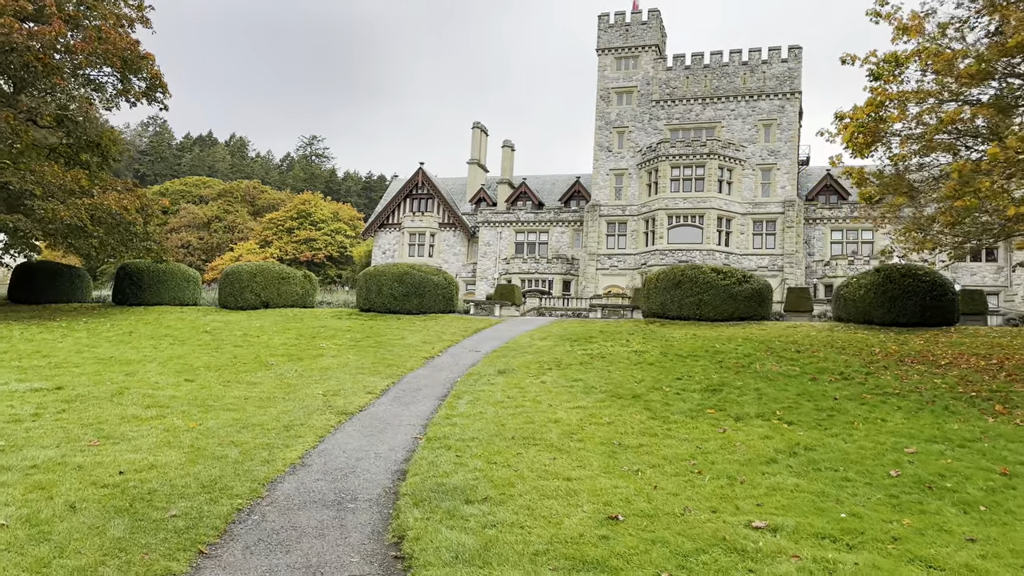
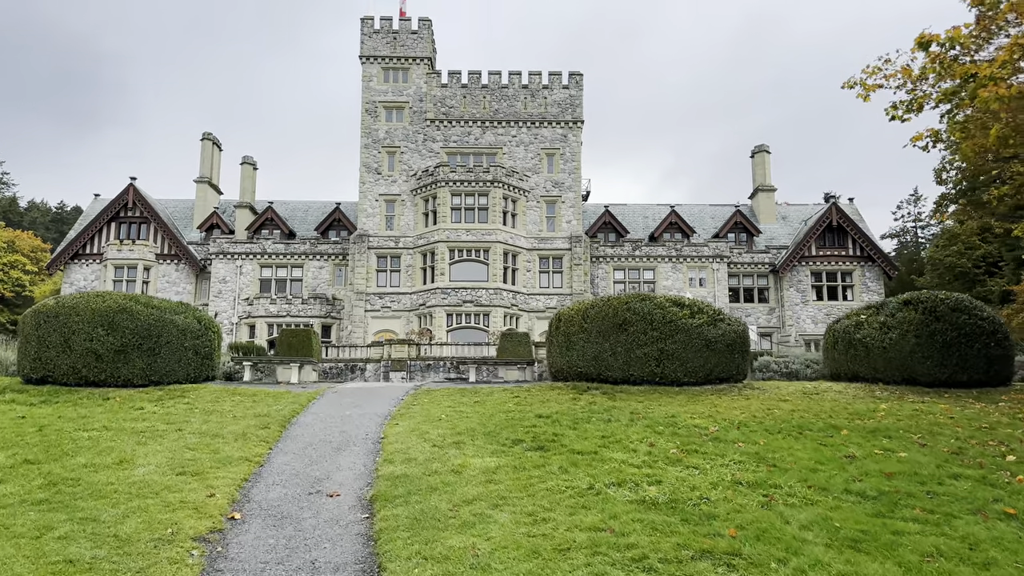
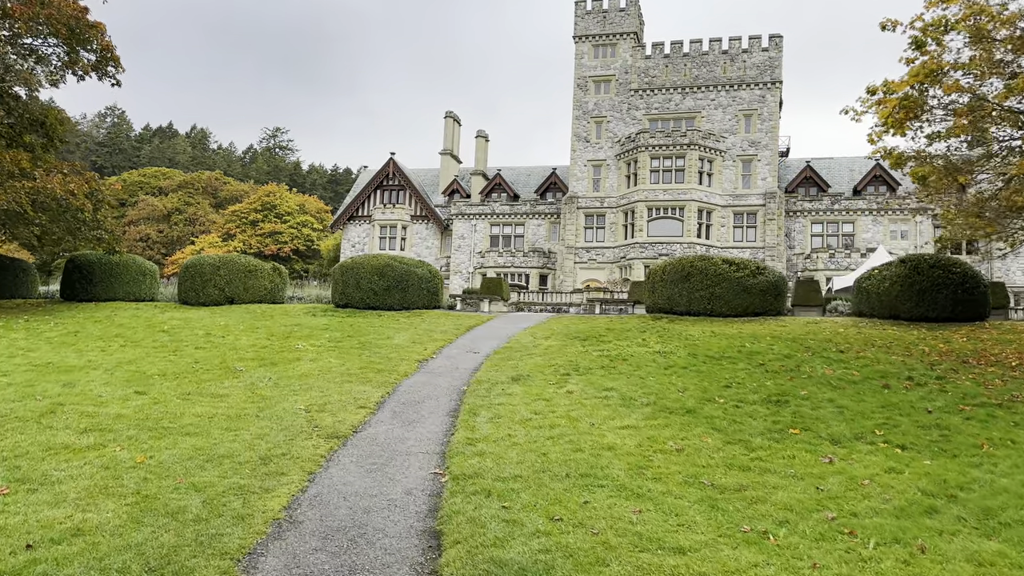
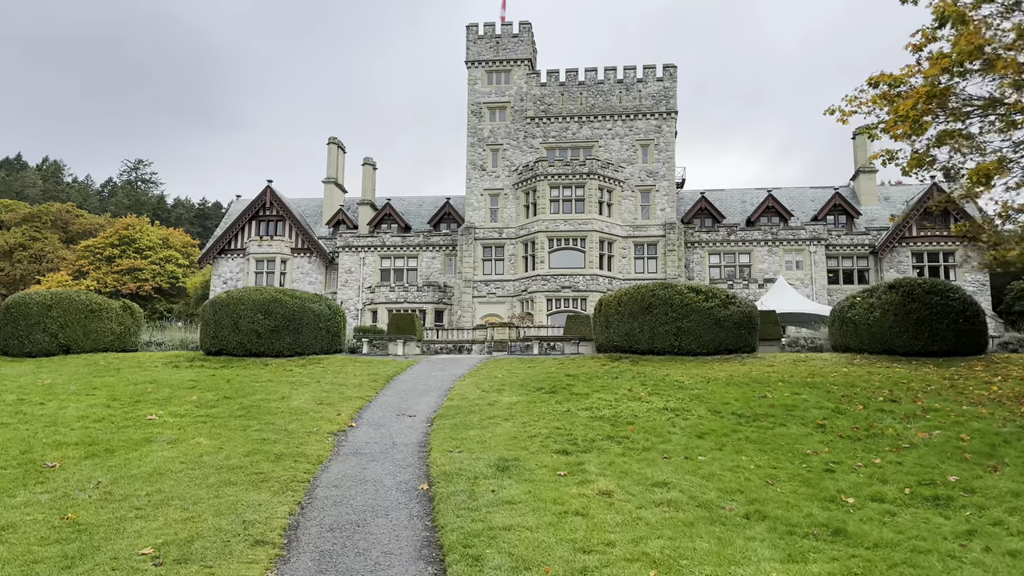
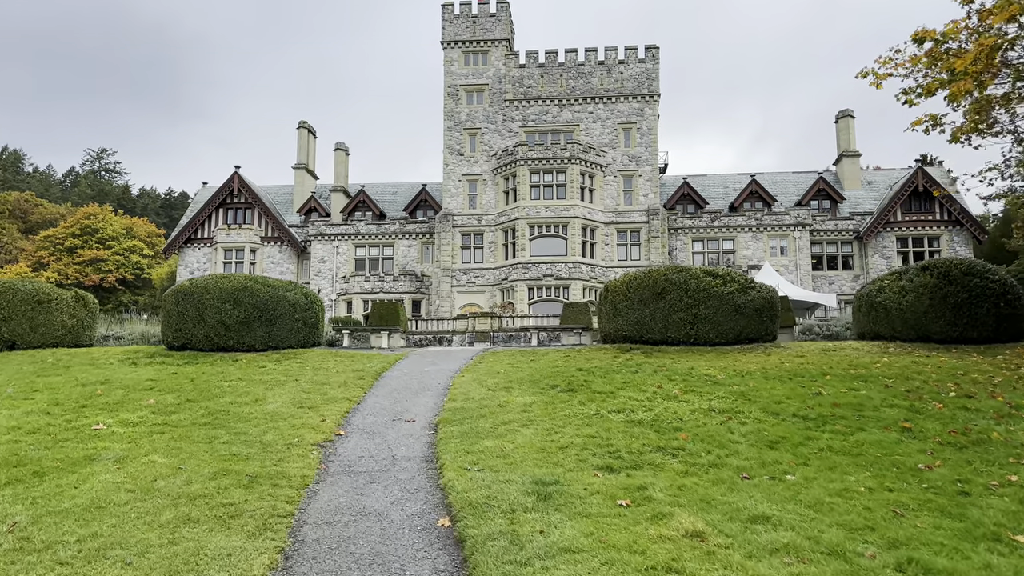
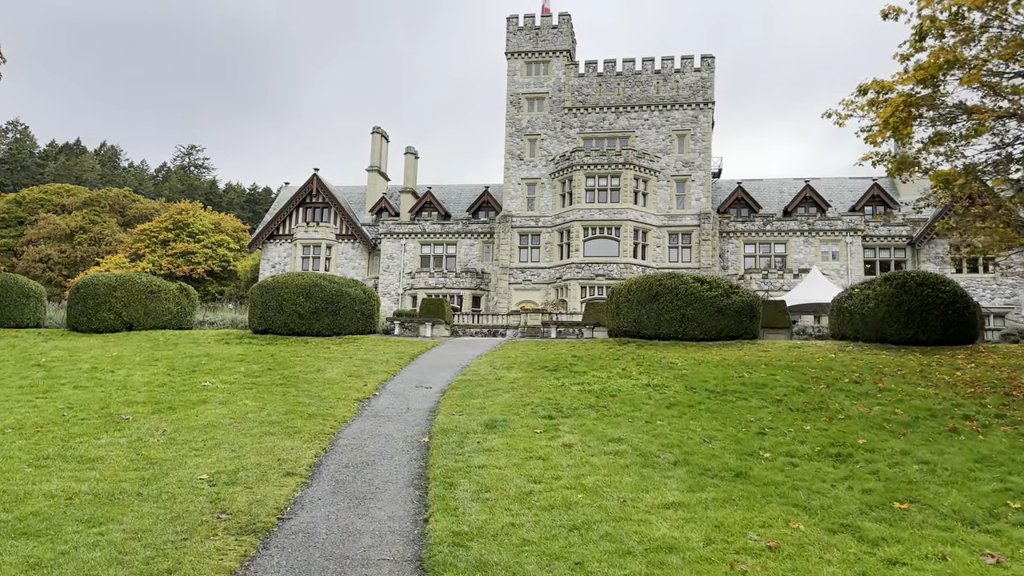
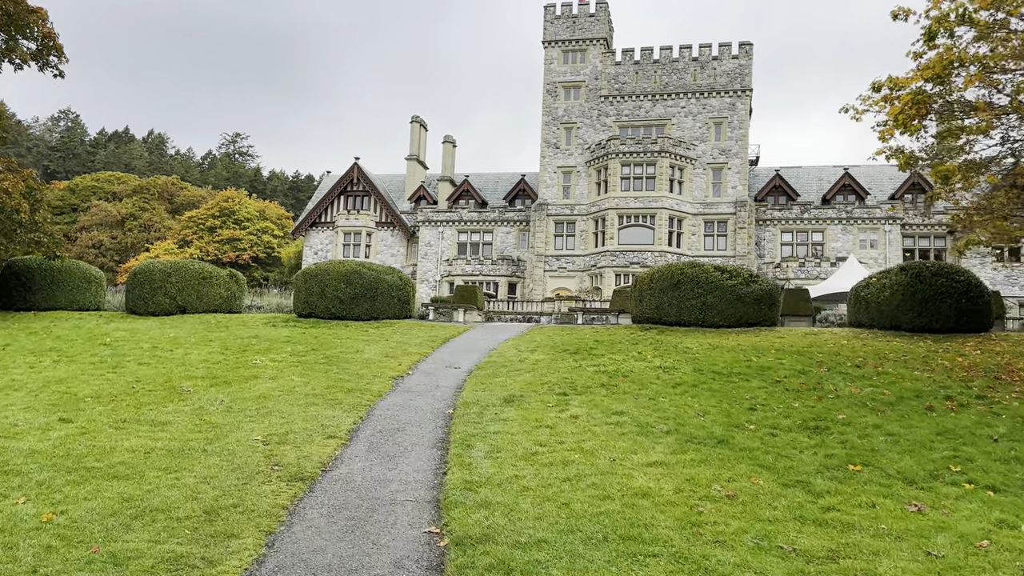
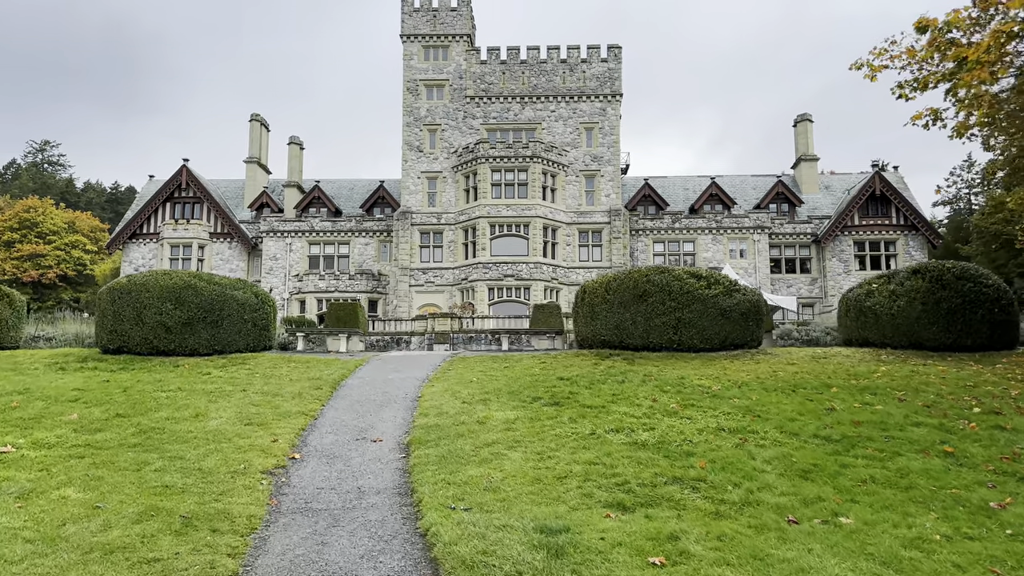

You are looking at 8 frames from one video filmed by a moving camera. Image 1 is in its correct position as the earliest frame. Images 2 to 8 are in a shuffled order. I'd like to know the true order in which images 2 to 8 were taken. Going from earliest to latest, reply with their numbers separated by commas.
3, 7, 6, 4, 5, 8, 2
